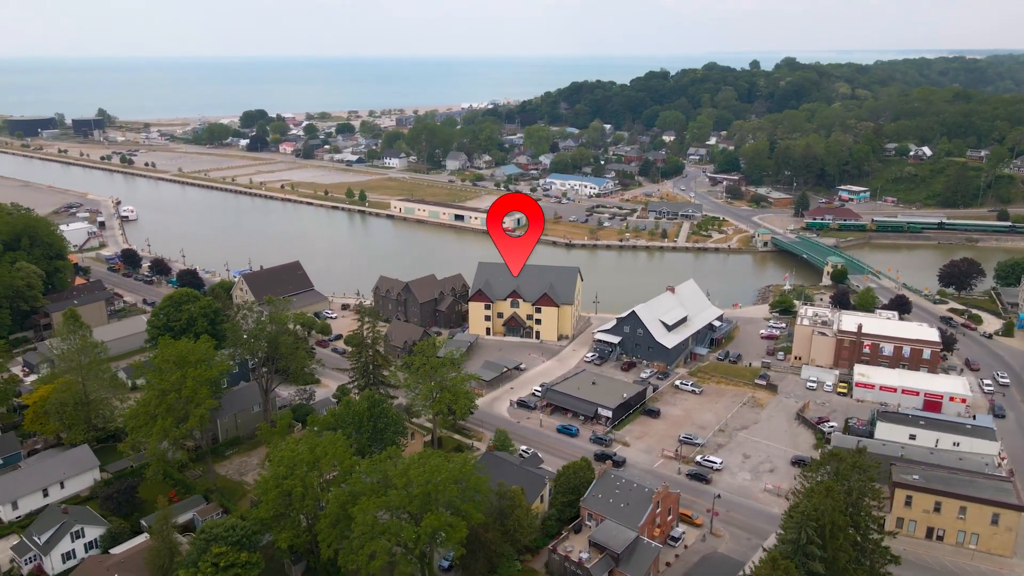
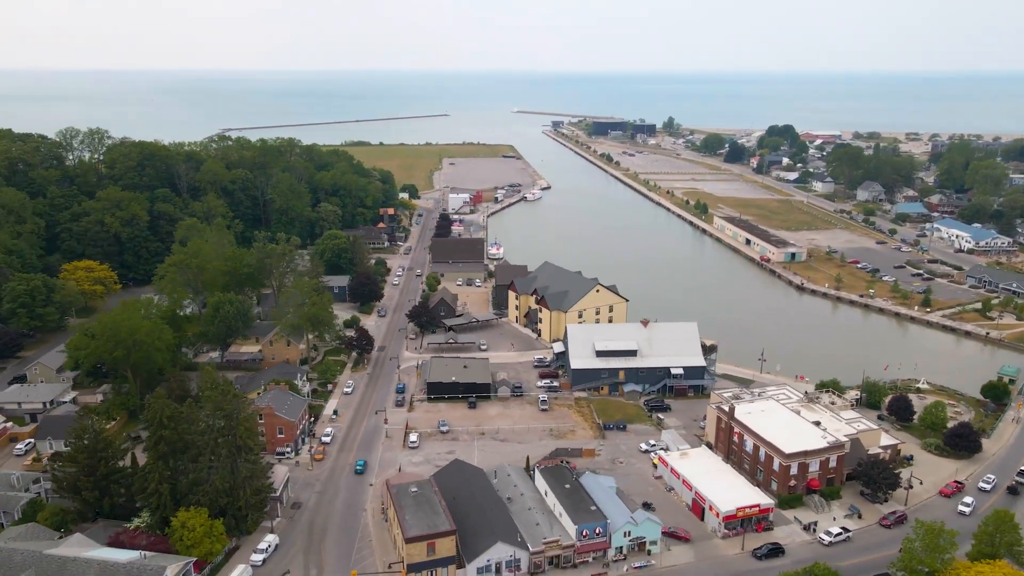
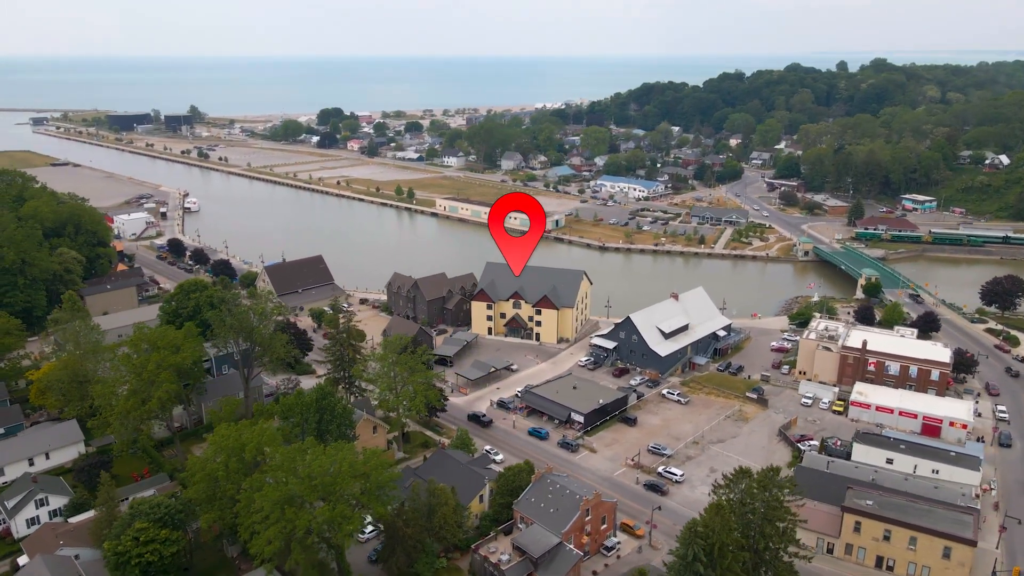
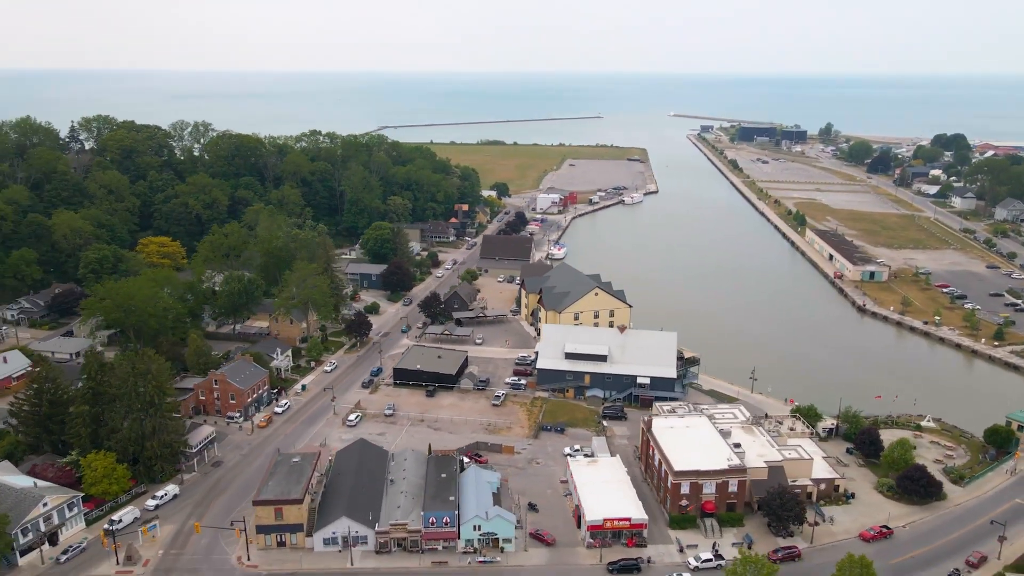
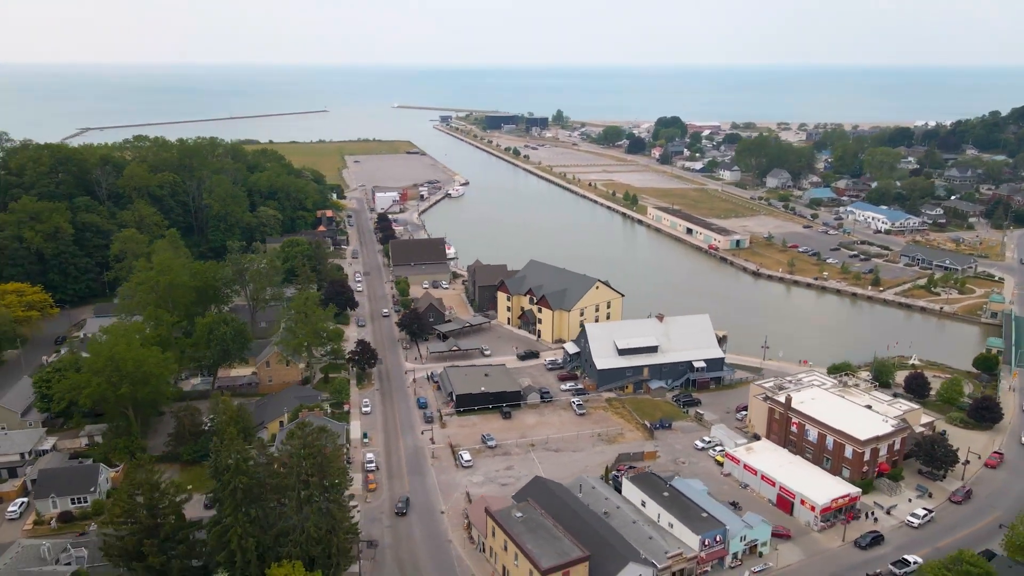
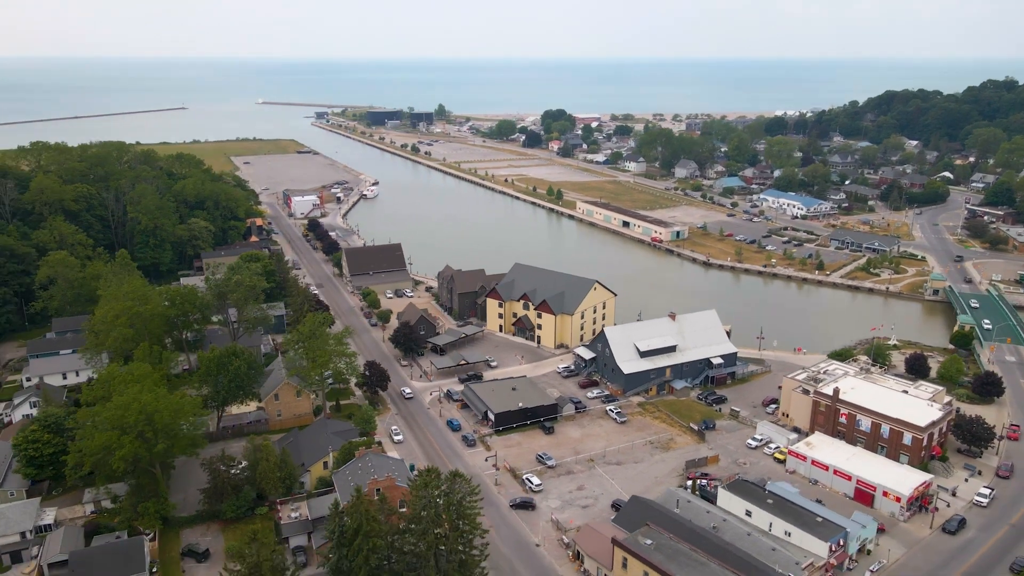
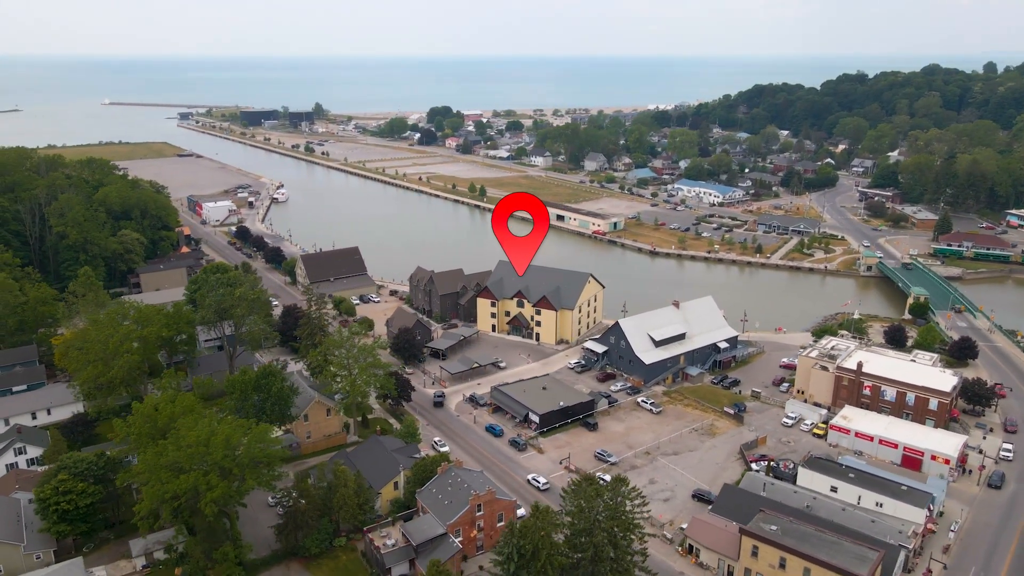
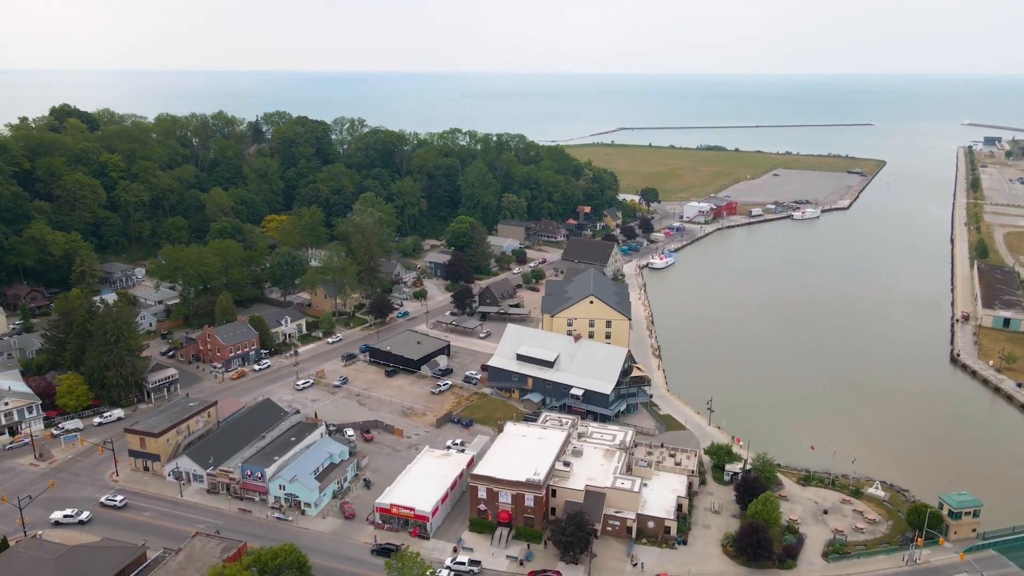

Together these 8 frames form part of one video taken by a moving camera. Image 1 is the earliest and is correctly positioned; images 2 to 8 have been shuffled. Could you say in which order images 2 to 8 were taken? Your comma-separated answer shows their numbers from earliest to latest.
3, 7, 6, 5, 2, 4, 8
